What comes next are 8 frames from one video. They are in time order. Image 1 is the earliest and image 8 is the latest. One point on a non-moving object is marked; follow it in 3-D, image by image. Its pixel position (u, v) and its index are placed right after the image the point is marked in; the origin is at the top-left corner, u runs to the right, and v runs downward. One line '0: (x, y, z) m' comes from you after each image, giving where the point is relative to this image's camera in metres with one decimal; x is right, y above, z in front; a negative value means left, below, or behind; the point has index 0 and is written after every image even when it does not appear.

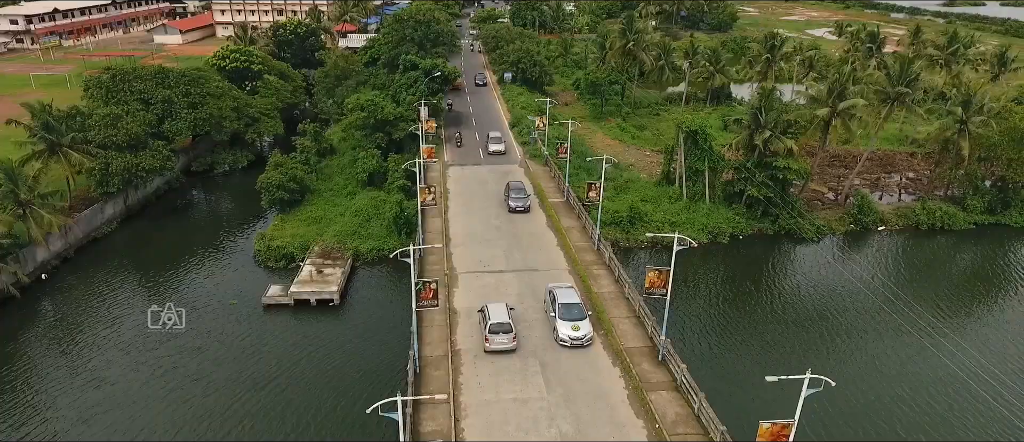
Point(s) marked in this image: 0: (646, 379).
0: (+4.1, -4.7, +18.8) m
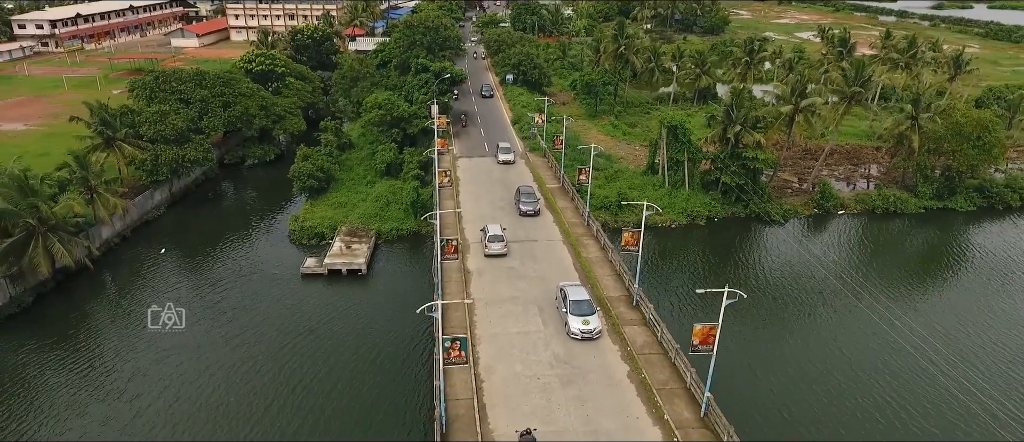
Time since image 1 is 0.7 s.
0: (+4.3, -3.6, +23.5) m
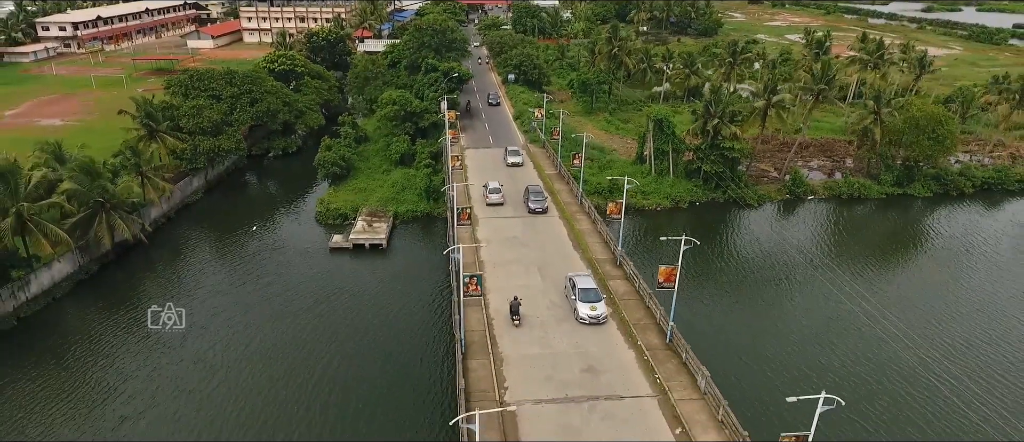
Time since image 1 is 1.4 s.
0: (+4.5, -2.4, +28.1) m
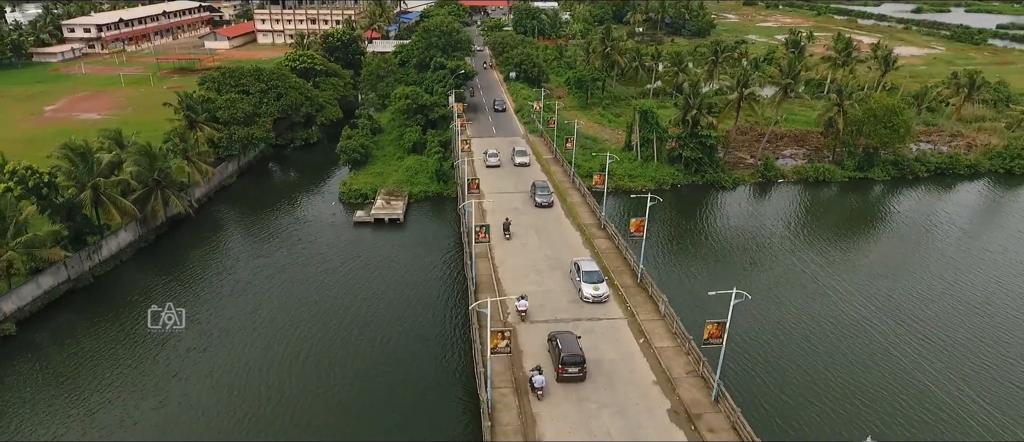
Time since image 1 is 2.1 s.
0: (+4.5, -0.7, +33.5) m
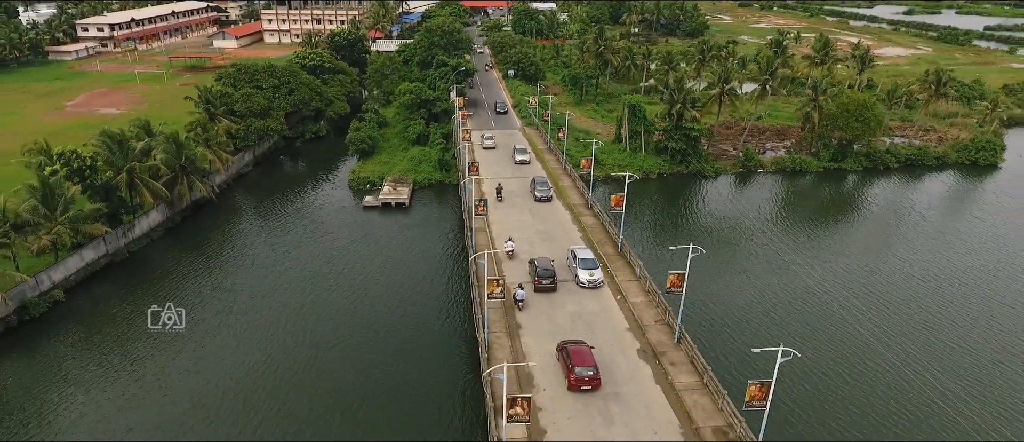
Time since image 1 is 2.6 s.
0: (+4.3, +0.6, +37.2) m
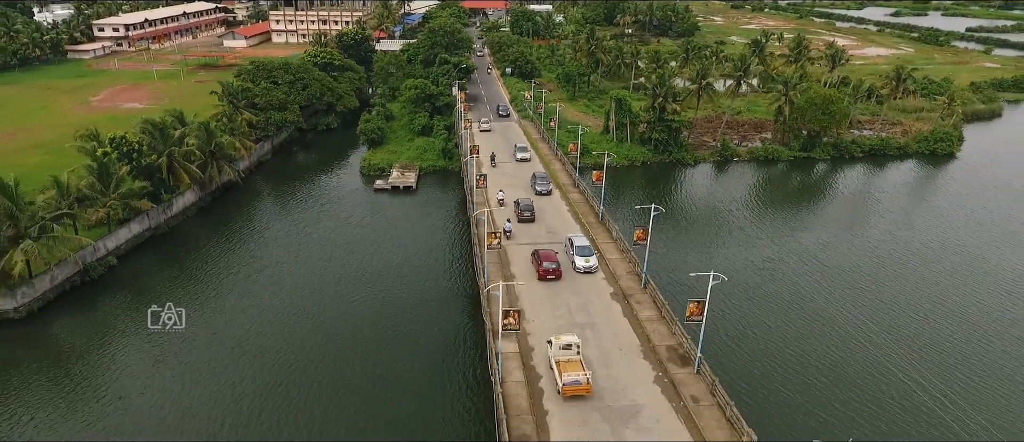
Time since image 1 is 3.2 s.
0: (+4.0, +2.2, +42.3) m
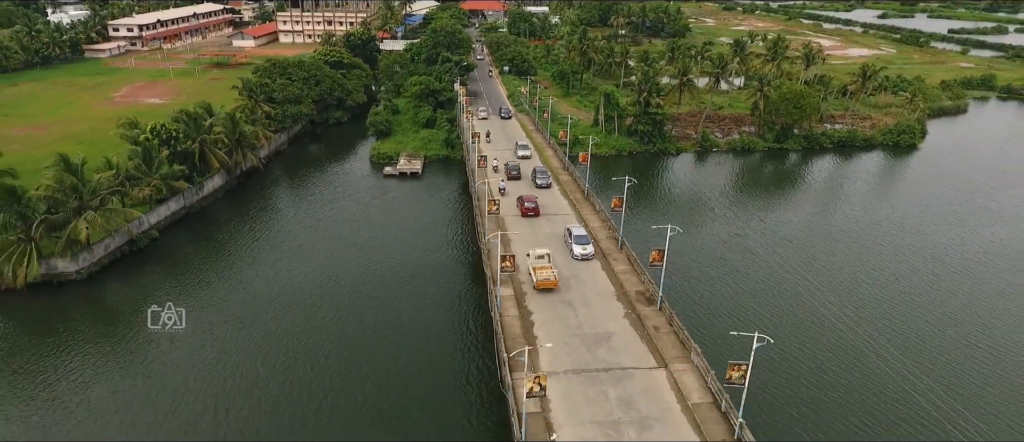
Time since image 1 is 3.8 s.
0: (+3.8, +3.8, +47.6) m
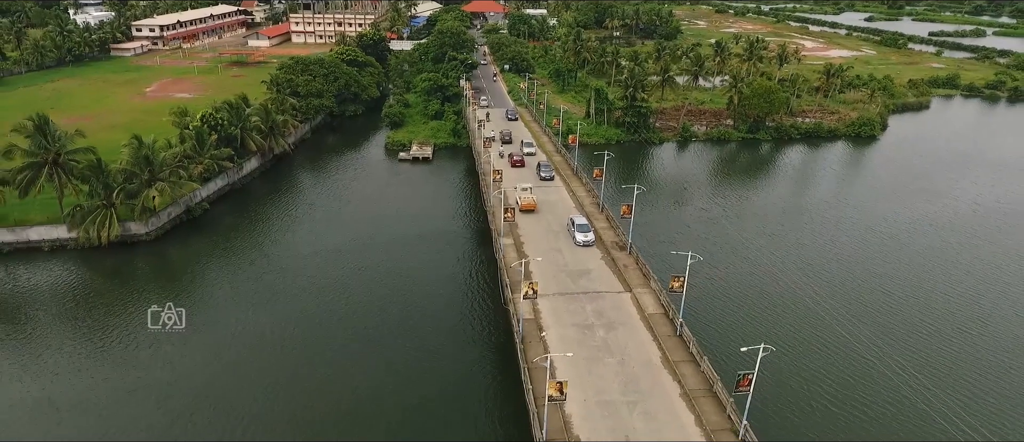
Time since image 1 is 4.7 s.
0: (+3.8, +6.0, +55.0) m
